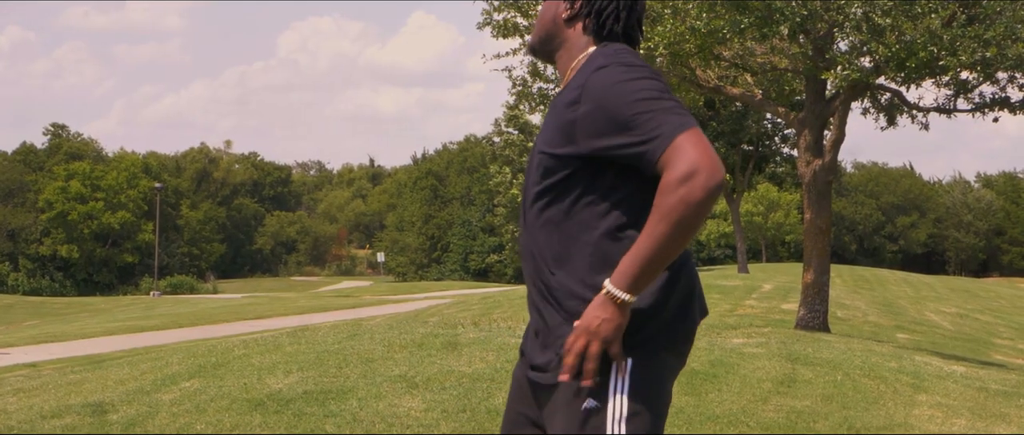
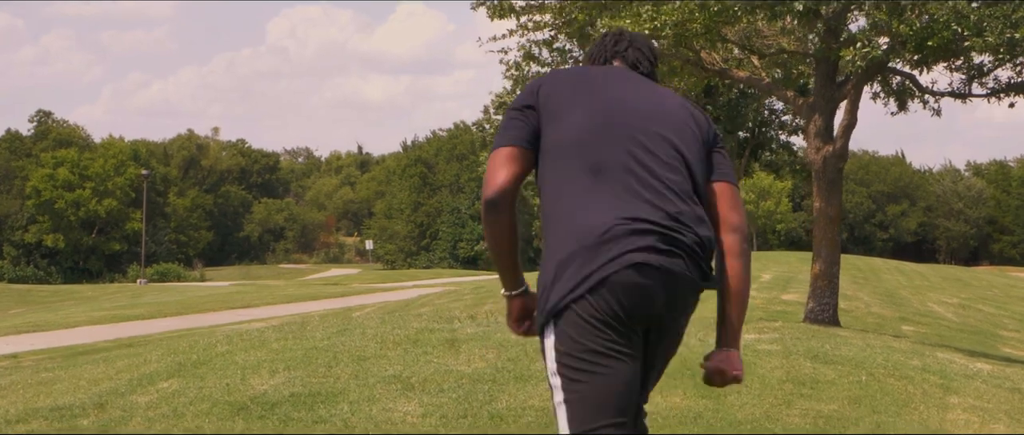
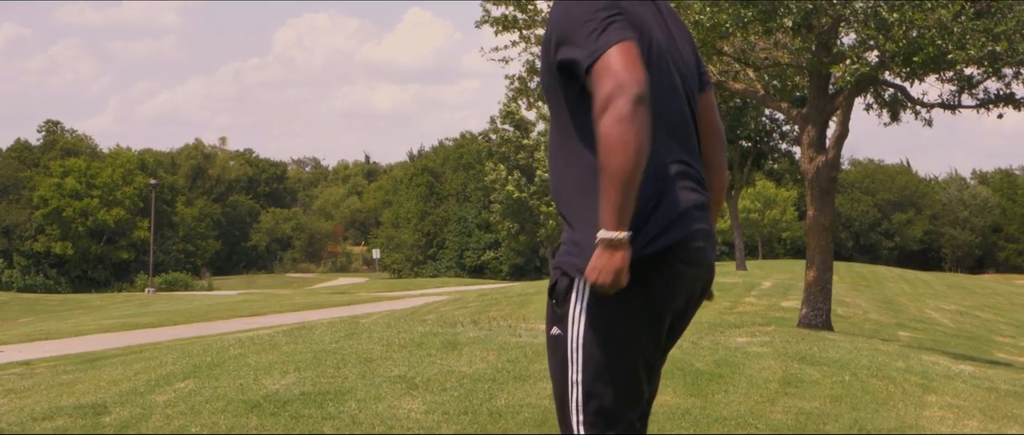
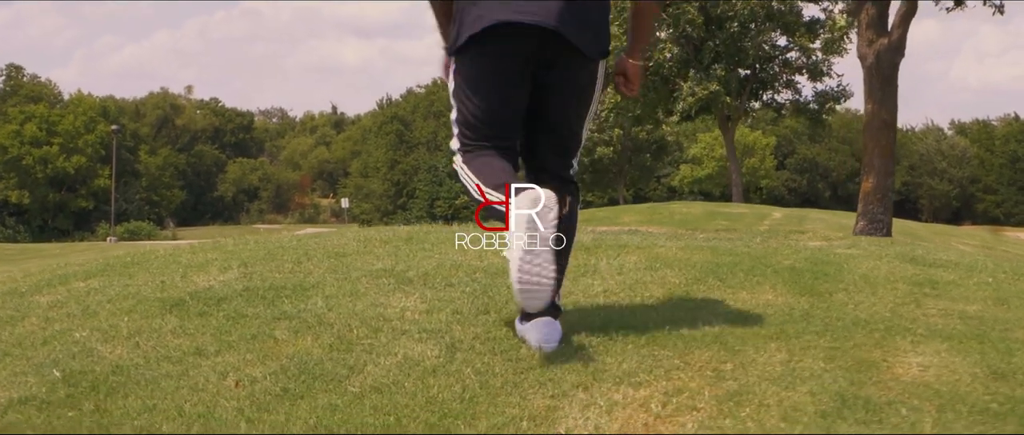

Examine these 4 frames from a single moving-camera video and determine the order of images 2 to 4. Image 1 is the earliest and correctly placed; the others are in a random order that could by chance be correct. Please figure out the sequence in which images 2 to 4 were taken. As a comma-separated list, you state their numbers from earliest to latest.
3, 2, 4
